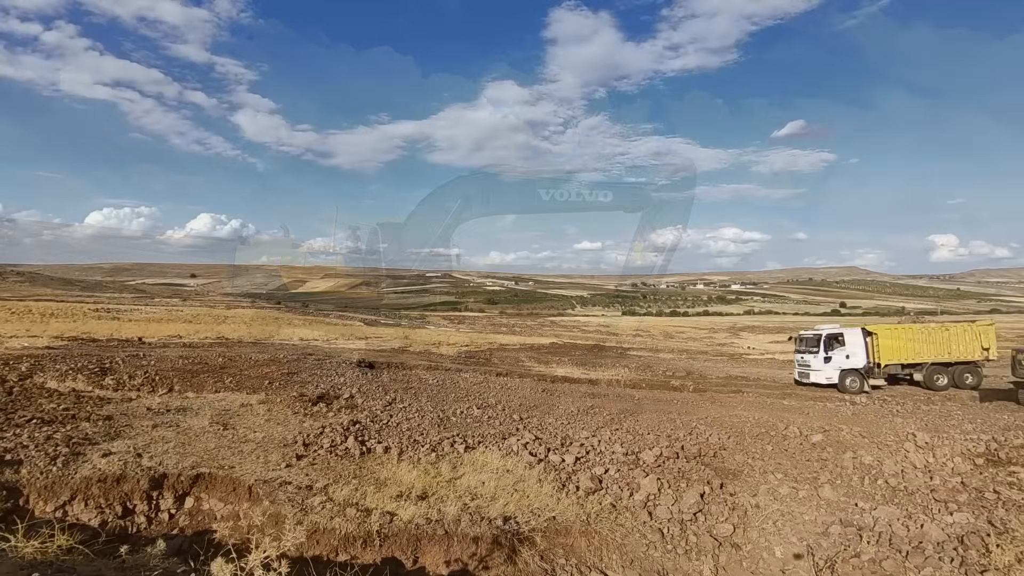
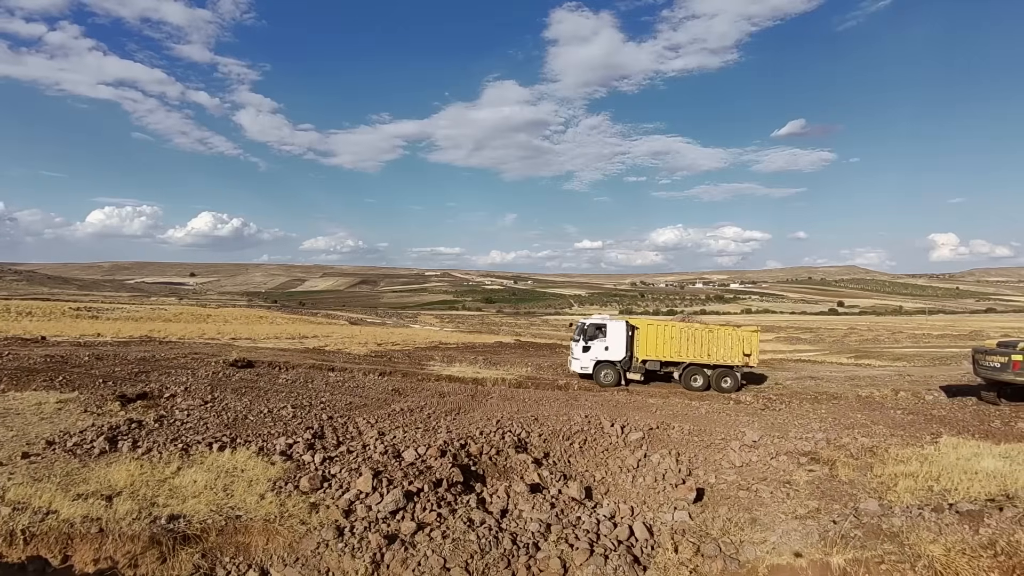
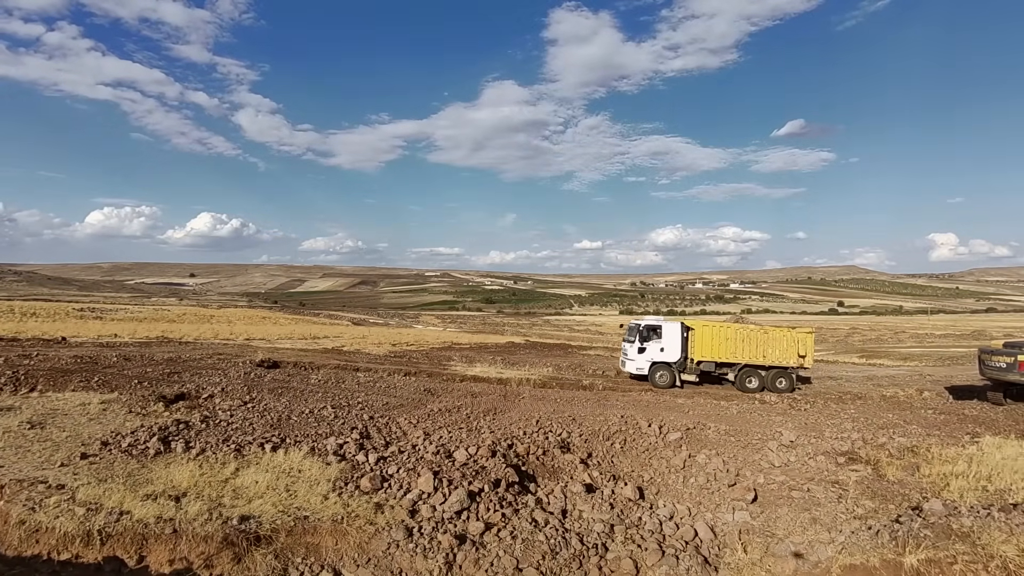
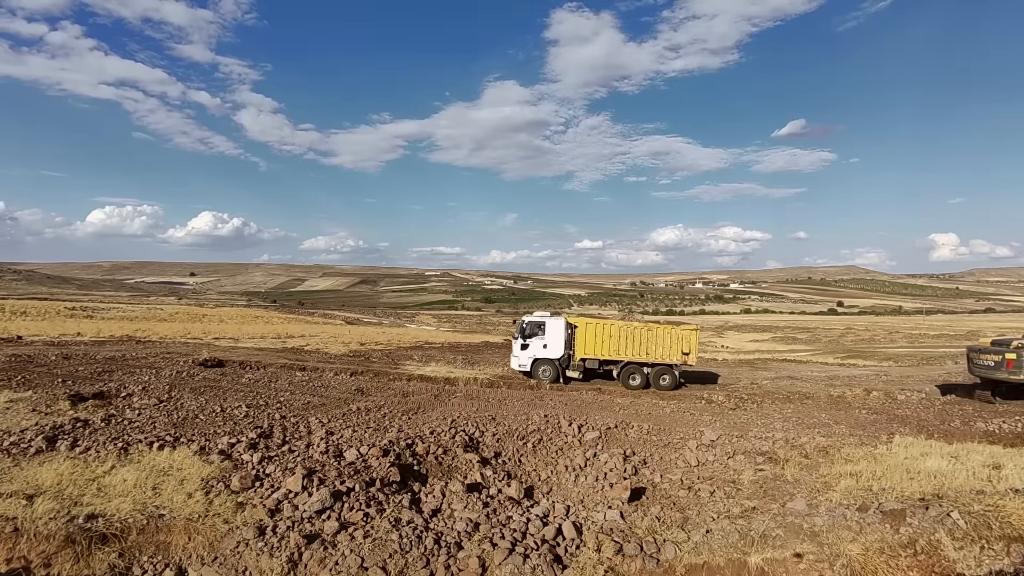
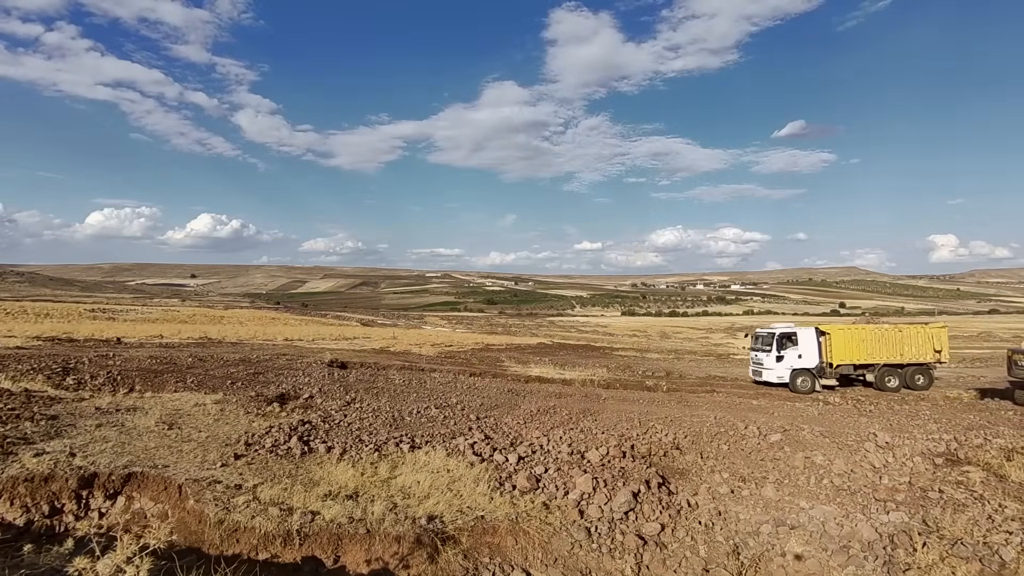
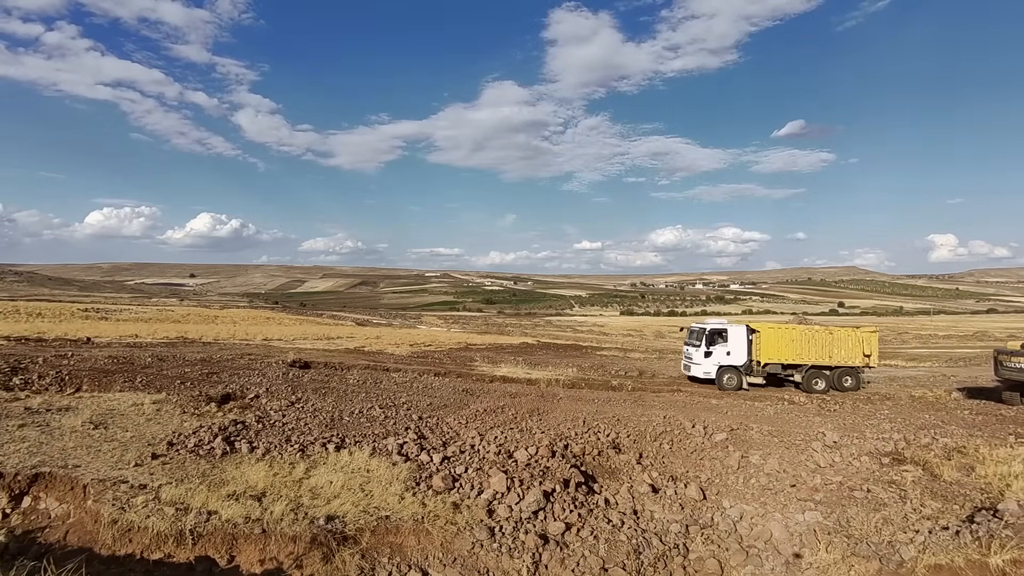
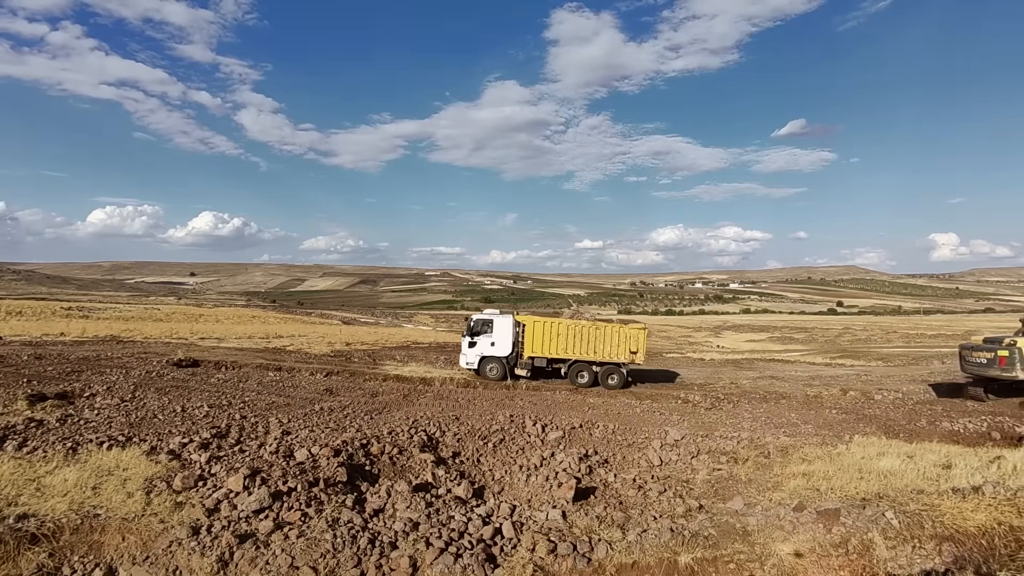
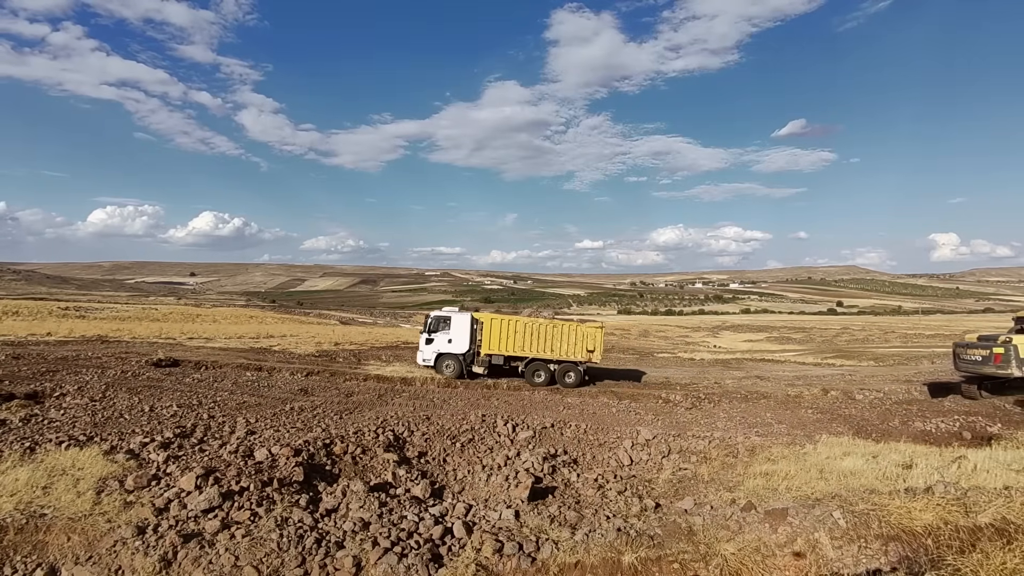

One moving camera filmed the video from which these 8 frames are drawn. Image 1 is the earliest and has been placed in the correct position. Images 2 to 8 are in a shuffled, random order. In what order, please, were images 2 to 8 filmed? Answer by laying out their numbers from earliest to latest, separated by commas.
5, 6, 3, 2, 4, 7, 8
